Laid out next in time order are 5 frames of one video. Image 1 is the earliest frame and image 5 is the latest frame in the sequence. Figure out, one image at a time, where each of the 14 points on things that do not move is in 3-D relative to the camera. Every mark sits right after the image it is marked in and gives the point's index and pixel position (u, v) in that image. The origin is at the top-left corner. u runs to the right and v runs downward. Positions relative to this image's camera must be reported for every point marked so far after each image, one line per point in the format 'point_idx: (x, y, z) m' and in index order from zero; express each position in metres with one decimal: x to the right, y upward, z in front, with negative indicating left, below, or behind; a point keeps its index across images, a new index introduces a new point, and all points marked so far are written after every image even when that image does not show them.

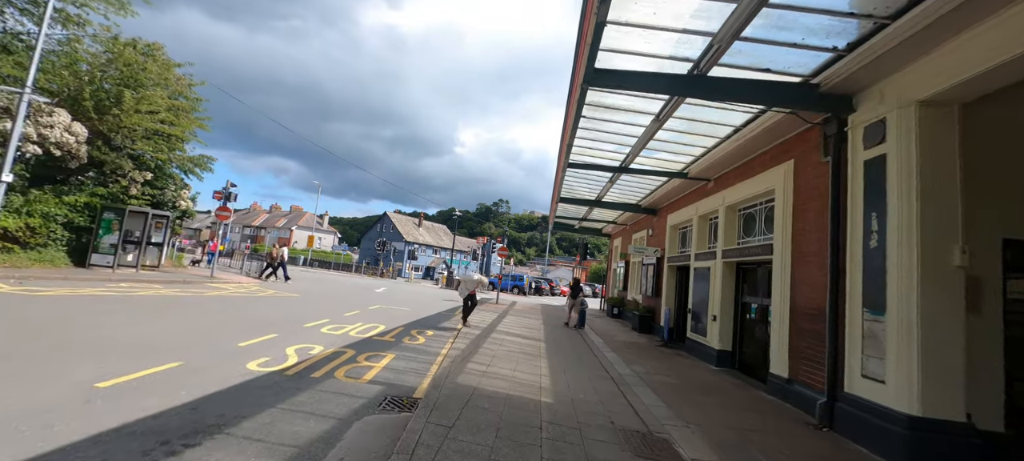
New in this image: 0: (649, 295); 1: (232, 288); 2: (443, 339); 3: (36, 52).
0: (+4.7, -2.2, +13.5) m
1: (-9.6, -2.0, +13.5) m
2: (-1.4, -2.2, +7.9) m
3: (-13.4, +5.0, +11.0) m
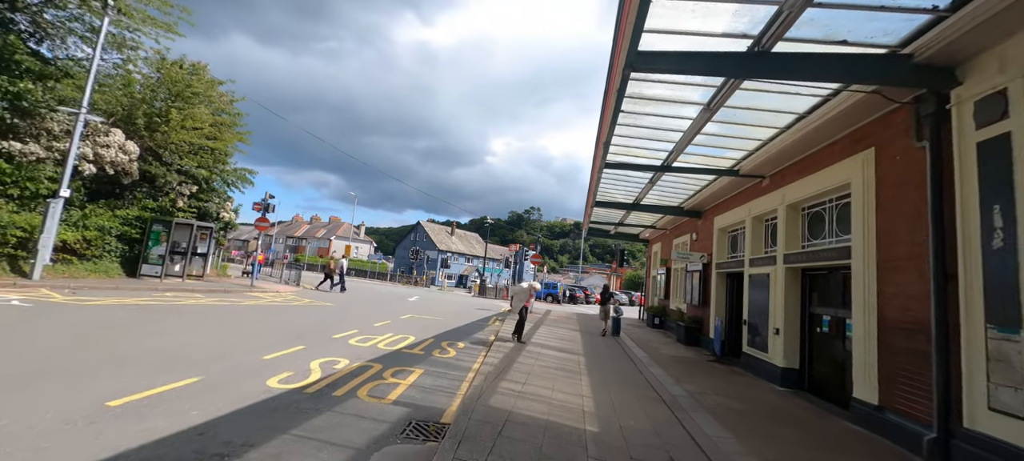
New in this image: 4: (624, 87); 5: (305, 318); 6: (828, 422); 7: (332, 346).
0: (+5.8, -2.4, +12.5) m
1: (-8.4, -2.3, +13.6) m
2: (-0.7, -2.3, +7.4) m
3: (-12.5, +4.6, +11.6) m
4: (+1.7, +2.1, +5.8) m
5: (-5.3, -2.2, +10.0) m
6: (+4.5, -2.7, +5.6) m
7: (-3.1, -2.0, +6.8) m
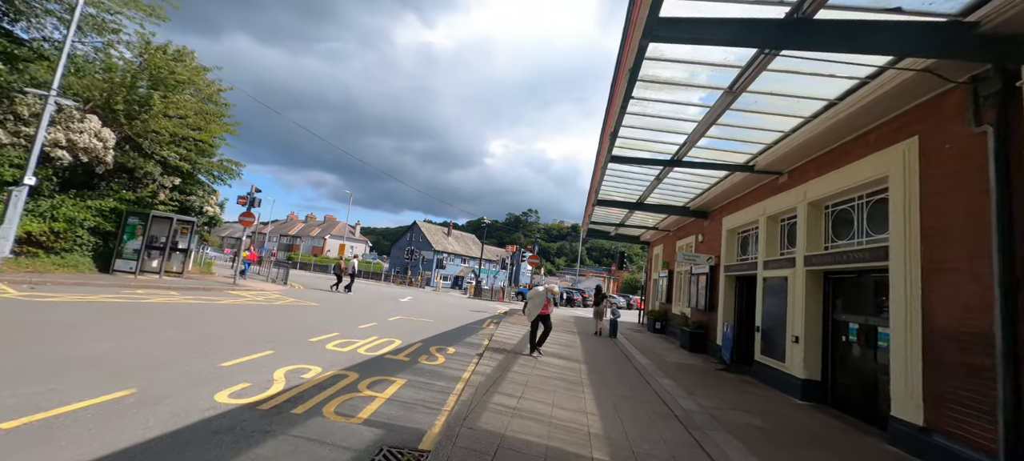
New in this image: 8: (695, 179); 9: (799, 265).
0: (+5.7, -2.4, +11.9) m
1: (-8.5, -2.2, +12.9) m
2: (-0.8, -2.2, +6.8) m
3: (-12.5, +4.9, +10.9) m
4: (+1.6, +2.2, +5.2) m
5: (-5.4, -2.1, +9.3) m
6: (+4.4, -2.7, +5.0) m
7: (-3.2, -1.9, +6.1) m
8: (+4.7, +1.3, +10.1) m
9: (+5.3, -0.6, +7.3) m
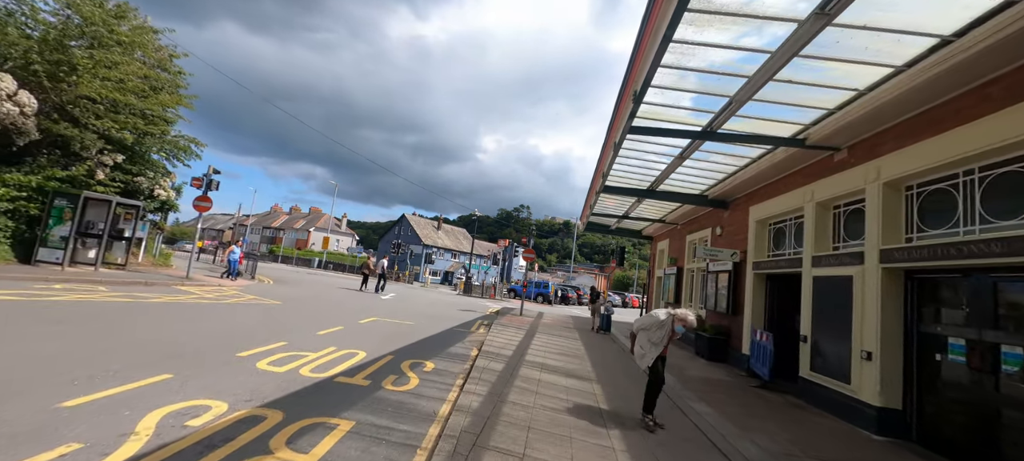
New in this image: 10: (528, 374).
0: (+5.5, -2.2, +10.4) m
1: (-8.7, -1.8, +11.1) m
2: (-0.9, -2.0, +5.1) m
3: (-12.6, +5.3, +9.0) m
4: (+1.7, +2.4, +3.6) m
5: (-5.5, -1.8, +7.6) m
6: (+4.4, -2.5, +3.5) m
7: (-3.2, -1.6, +4.4) m
8: (+4.6, +1.5, +8.6) m
9: (+5.2, -0.4, +5.8) m
10: (+0.2, -2.1, +5.9) m
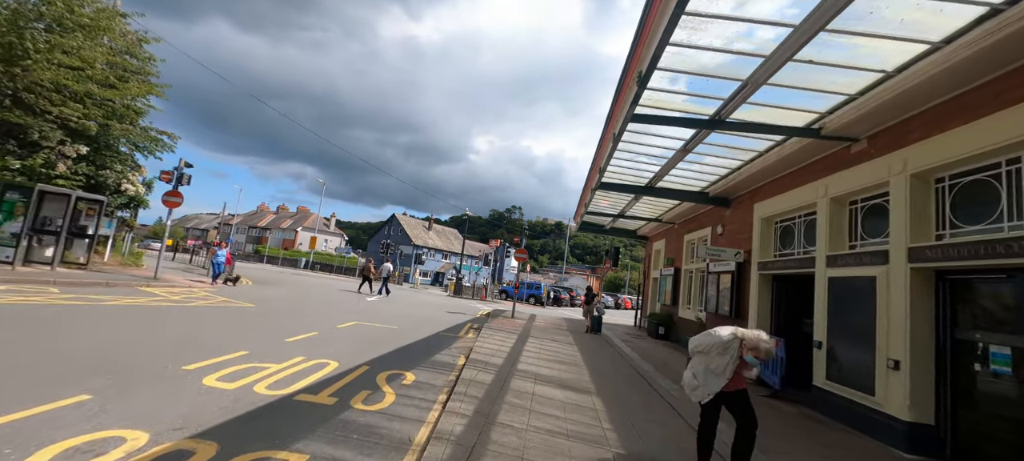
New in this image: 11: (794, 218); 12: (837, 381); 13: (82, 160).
0: (+5.3, -2.1, +9.9) m
1: (-9.0, -1.7, +10.3) m
2: (-1.0, -1.9, +4.5) m
3: (-12.7, +5.4, +8.1) m
4: (+1.6, +2.4, +3.0) m
5: (-5.6, -1.7, +6.8) m
6: (+4.3, -2.5, +2.9) m
7: (-3.3, -1.5, +3.7) m
8: (+4.4, +1.6, +8.1) m
9: (+5.1, -0.4, +5.3) m
10: (+0.1, -2.1, +5.2) m
11: (+5.8, +0.2, +8.1) m
12: (+5.1, -2.3, +6.1) m
13: (-13.2, +2.1, +12.1) m
